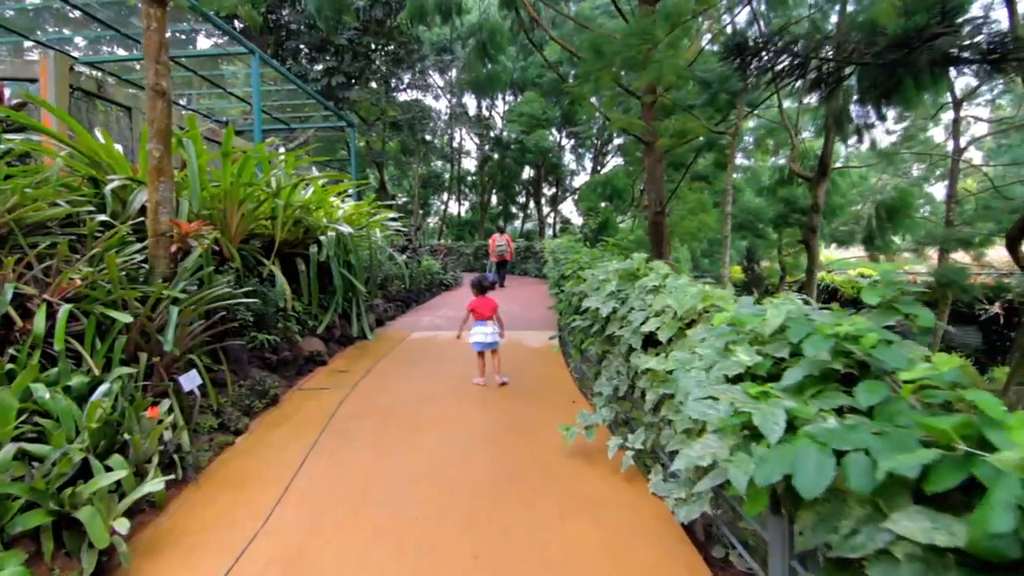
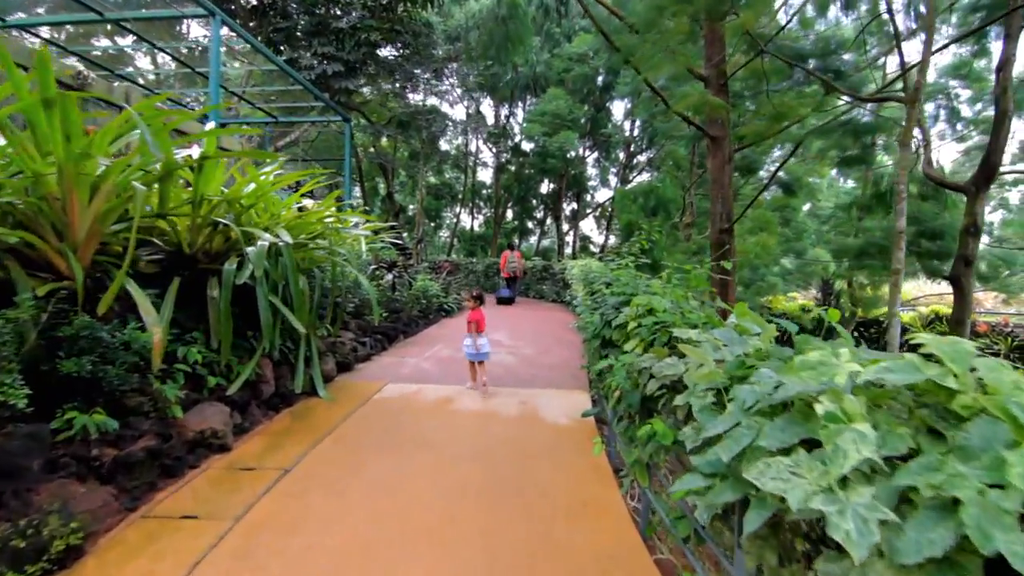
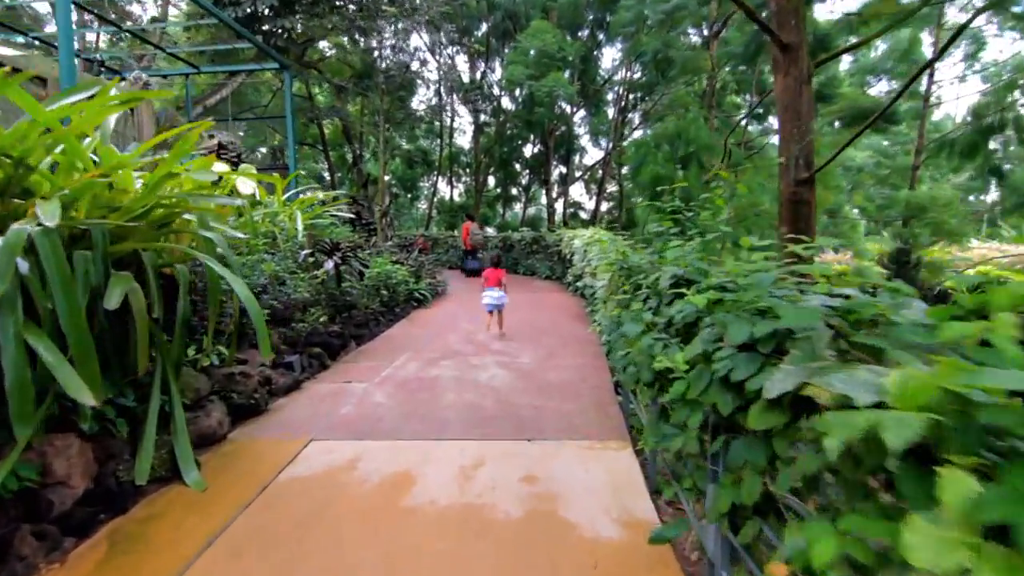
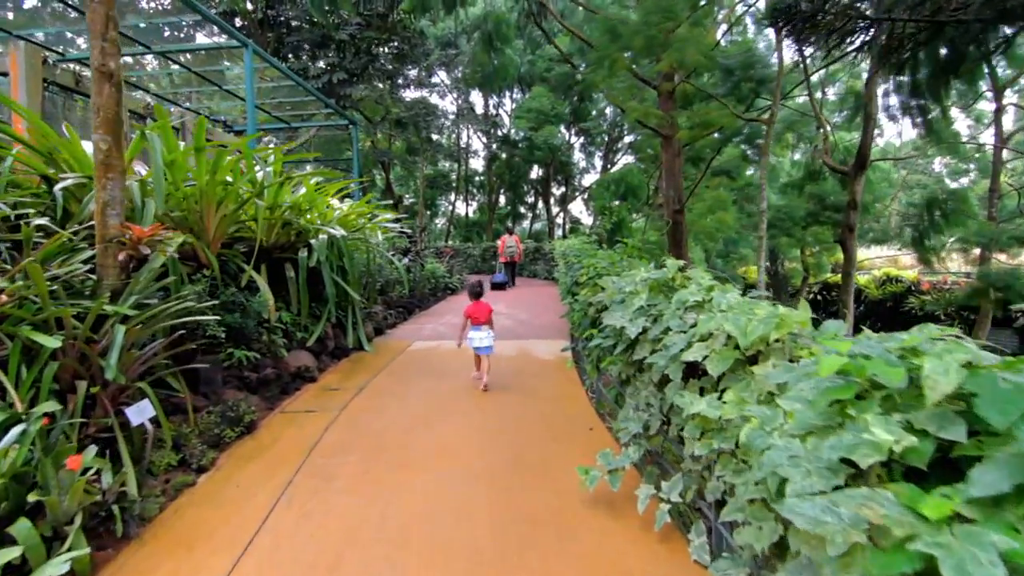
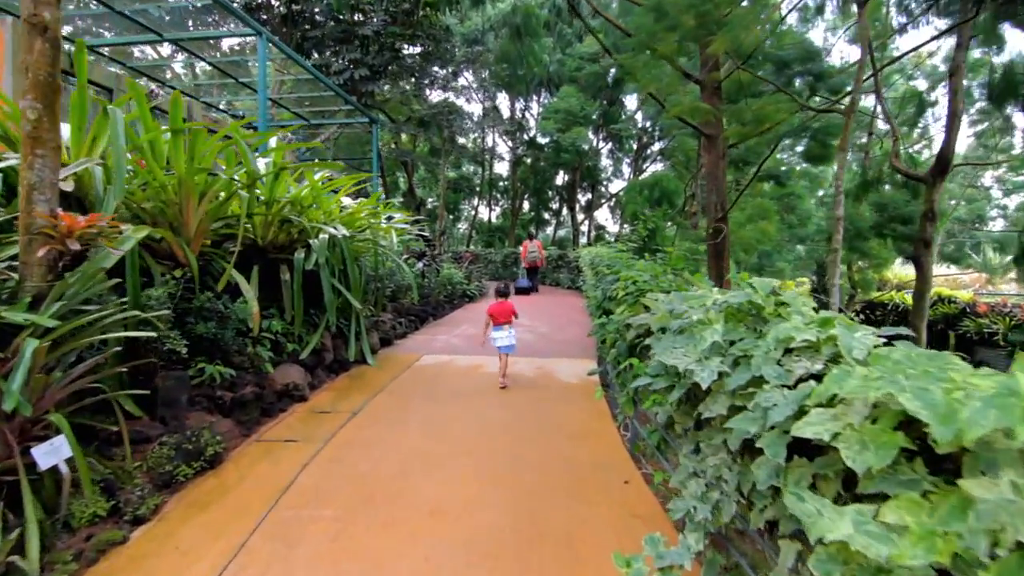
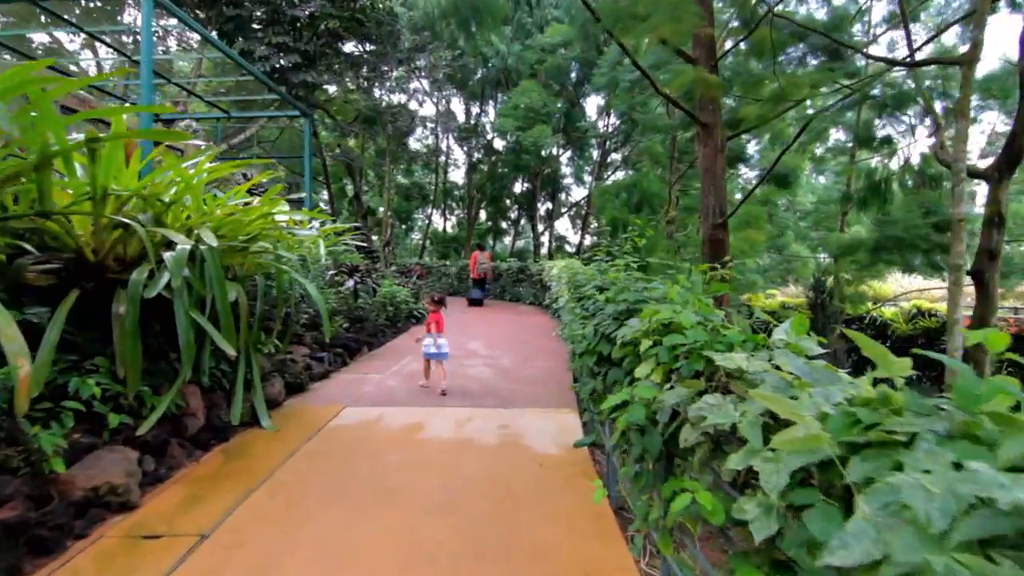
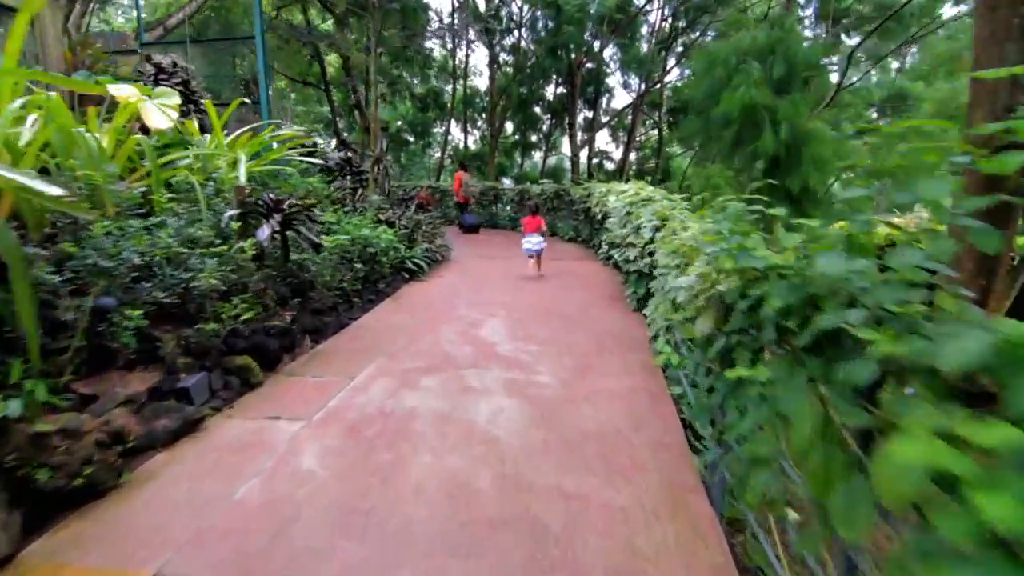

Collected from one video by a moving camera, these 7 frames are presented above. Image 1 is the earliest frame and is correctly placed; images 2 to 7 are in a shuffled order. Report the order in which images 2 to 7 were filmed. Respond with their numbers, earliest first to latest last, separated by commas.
4, 5, 2, 6, 3, 7
